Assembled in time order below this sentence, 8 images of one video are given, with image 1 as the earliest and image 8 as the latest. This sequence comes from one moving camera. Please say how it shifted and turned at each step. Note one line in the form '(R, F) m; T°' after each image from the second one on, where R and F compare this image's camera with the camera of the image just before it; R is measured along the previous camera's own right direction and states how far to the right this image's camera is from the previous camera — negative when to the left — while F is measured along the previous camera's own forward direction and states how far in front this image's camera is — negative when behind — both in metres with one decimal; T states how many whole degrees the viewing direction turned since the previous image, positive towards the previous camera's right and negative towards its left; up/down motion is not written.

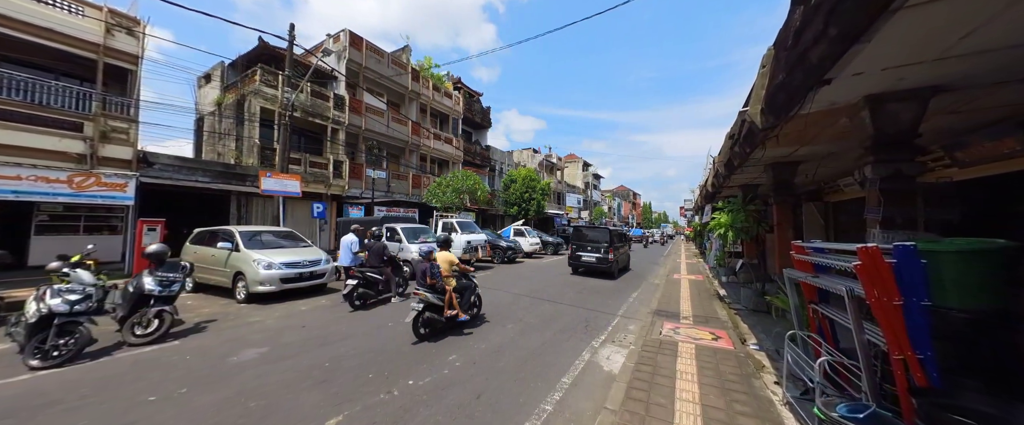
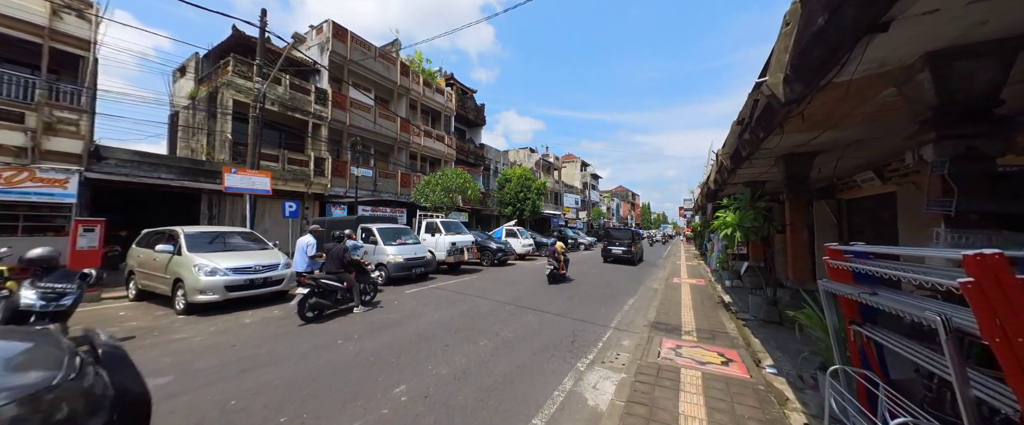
(+0.4, +0.7) m; 0°
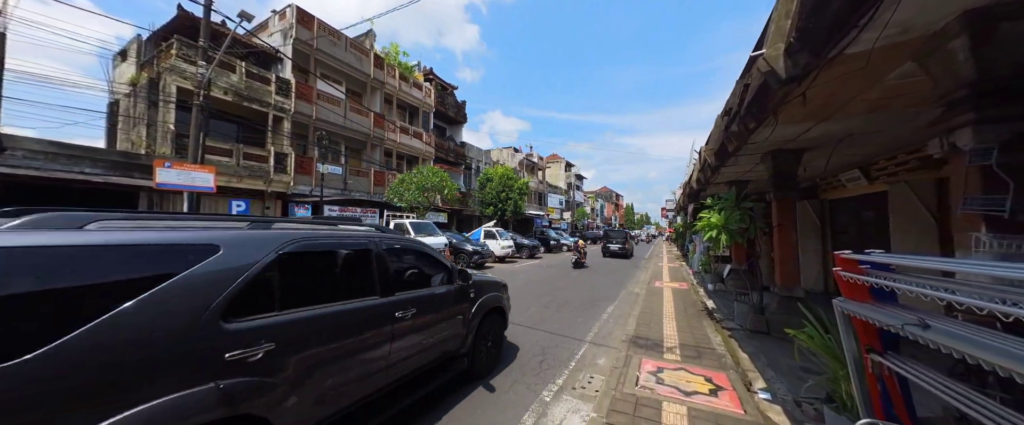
(+0.3, +0.6) m; +3°
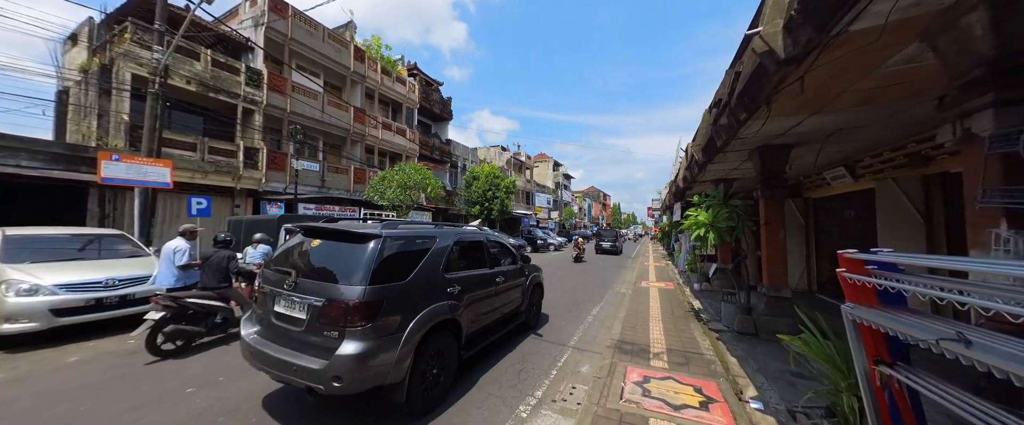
(+0.1, +0.3) m; +2°
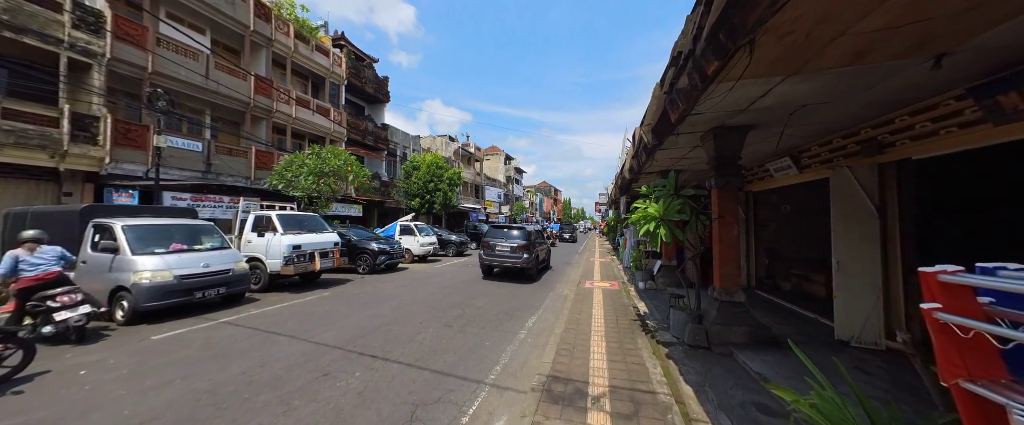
(+0.6, +1.3) m; +9°
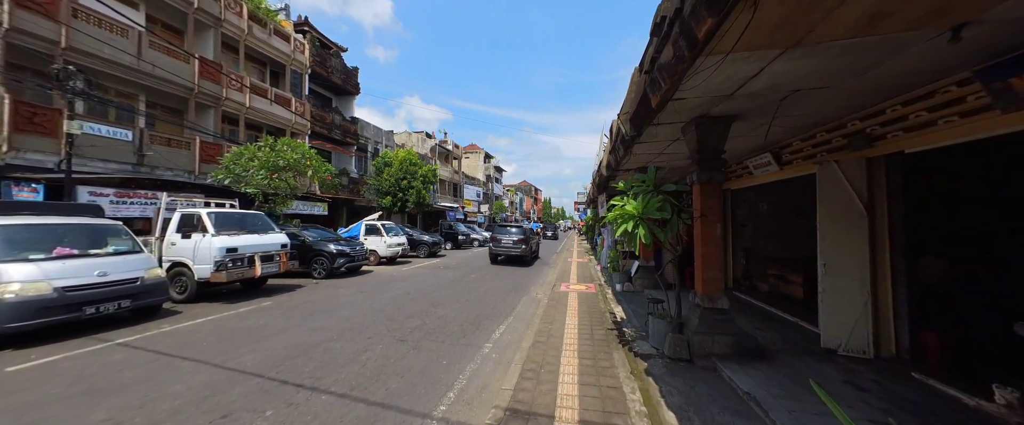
(+0.3, +0.6) m; +4°
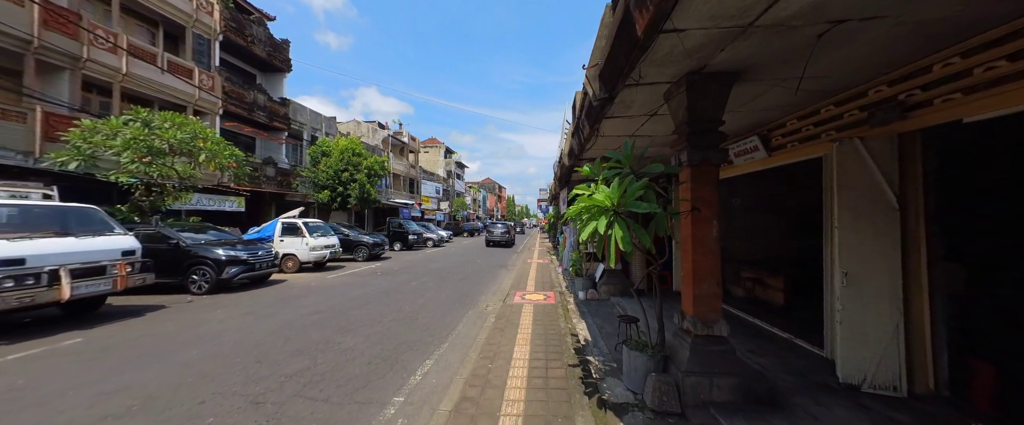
(+0.4, +1.4) m; +7°
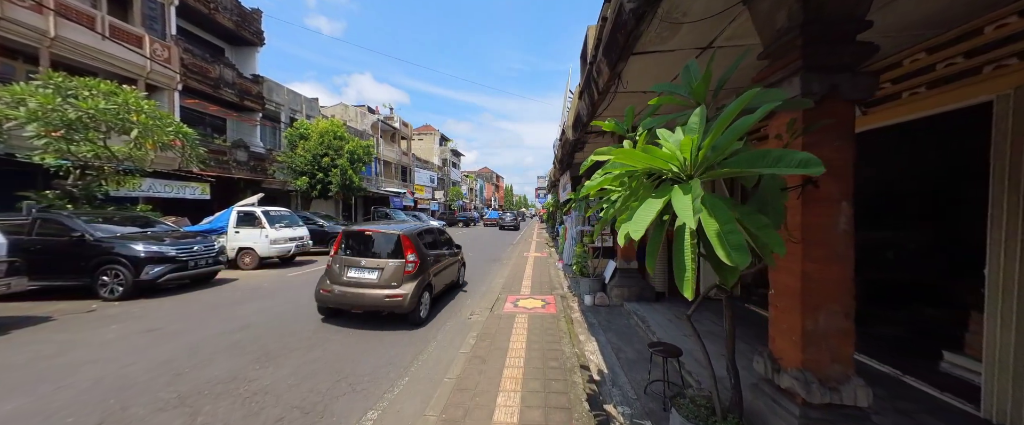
(+0.1, +1.4) m; 0°
